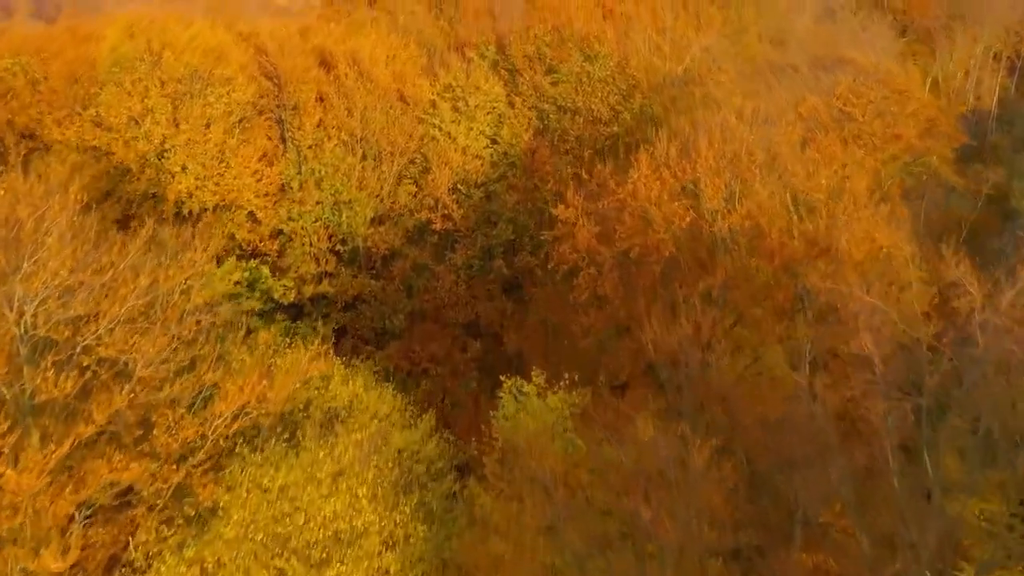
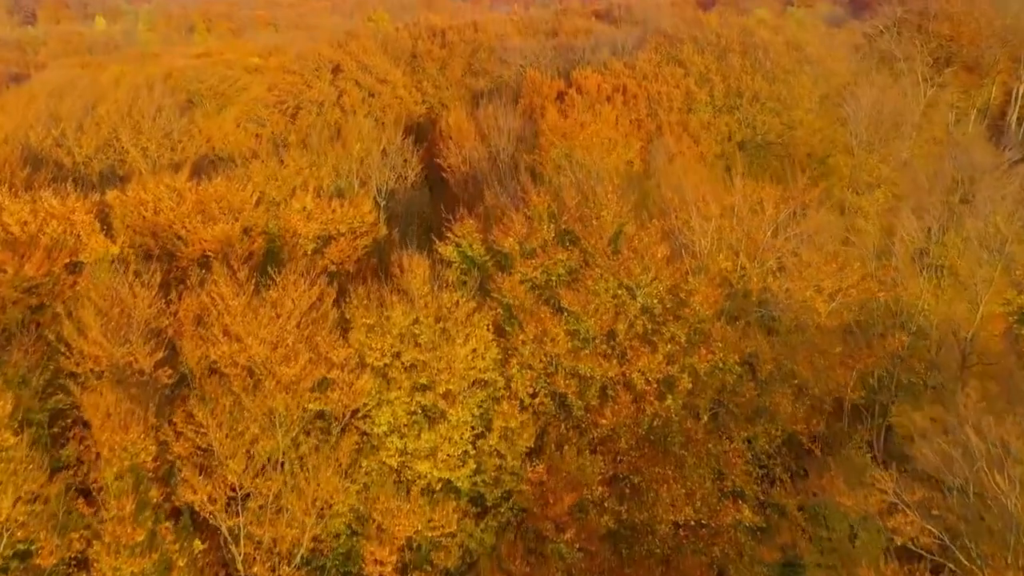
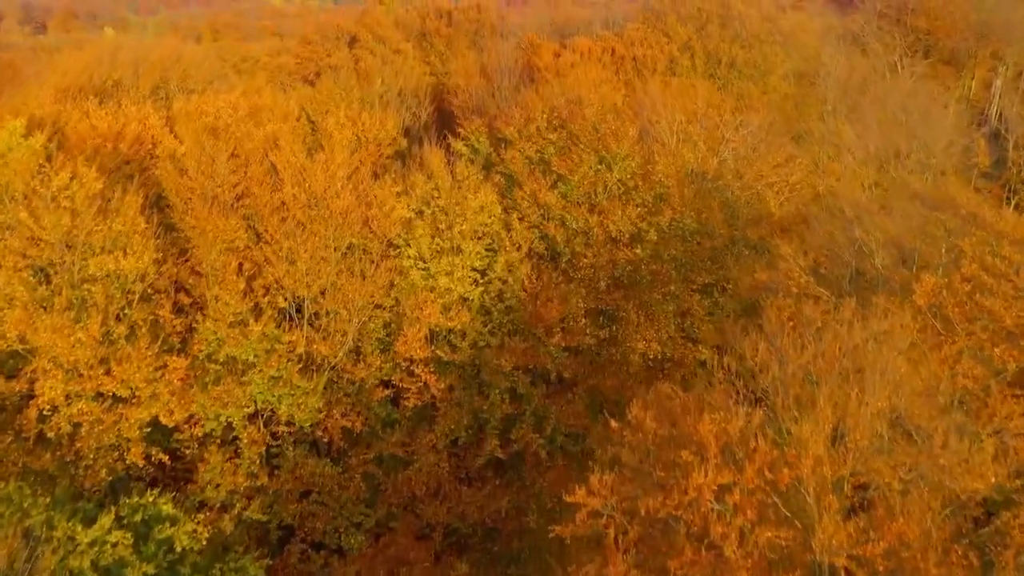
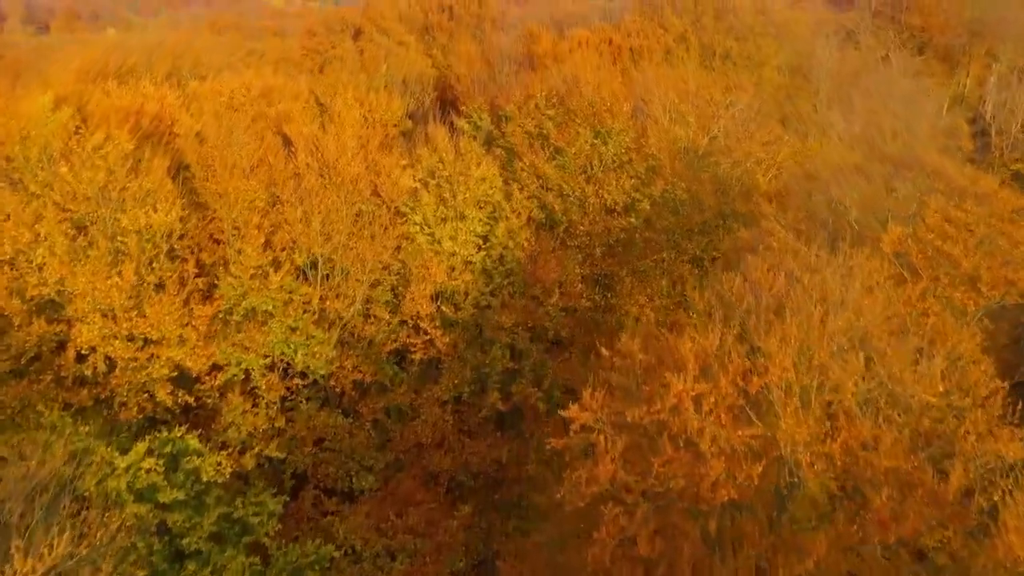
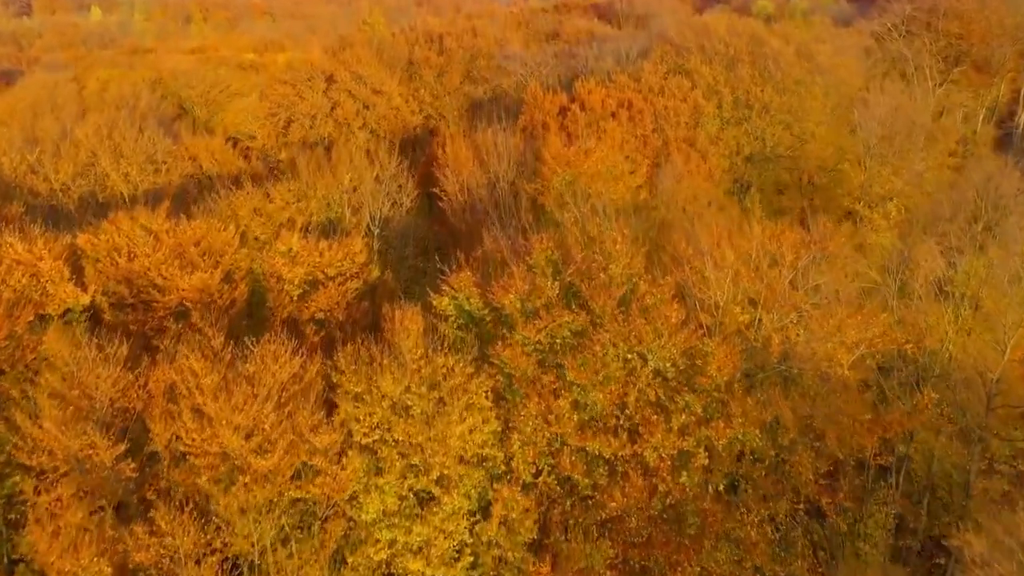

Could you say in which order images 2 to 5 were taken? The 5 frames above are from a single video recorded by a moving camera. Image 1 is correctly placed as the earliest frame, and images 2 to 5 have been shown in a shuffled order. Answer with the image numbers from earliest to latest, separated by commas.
4, 3, 2, 5
